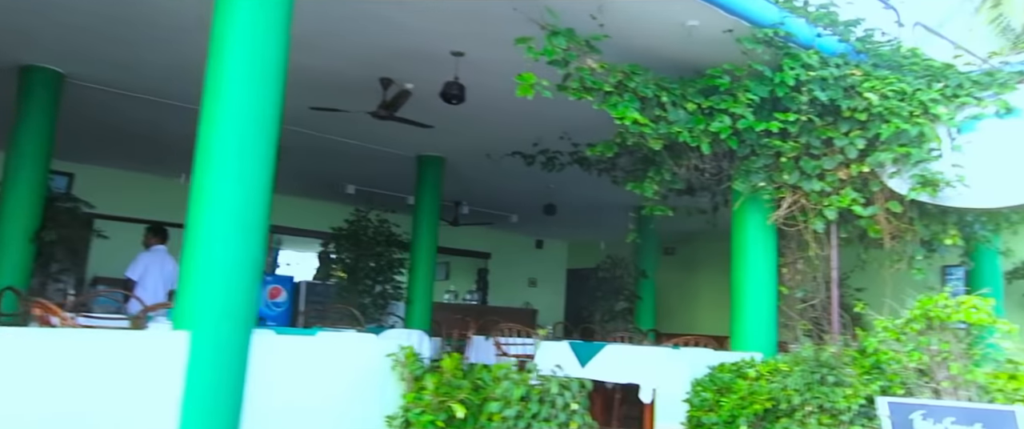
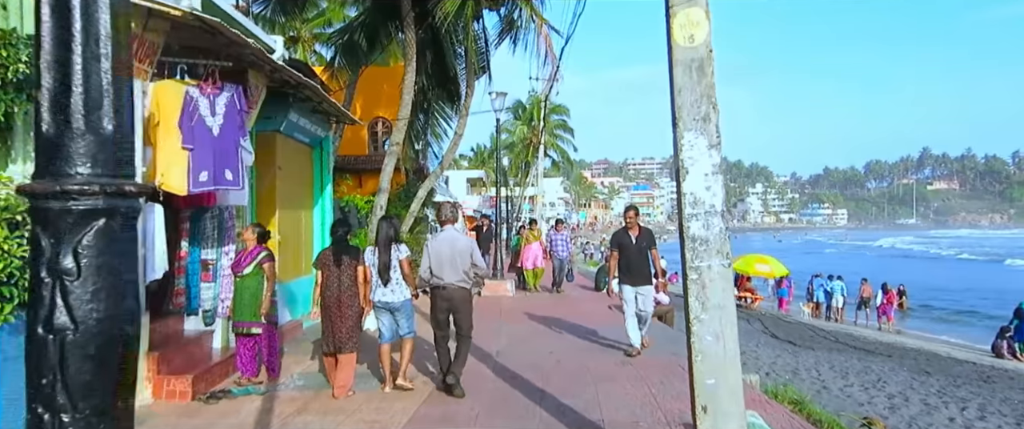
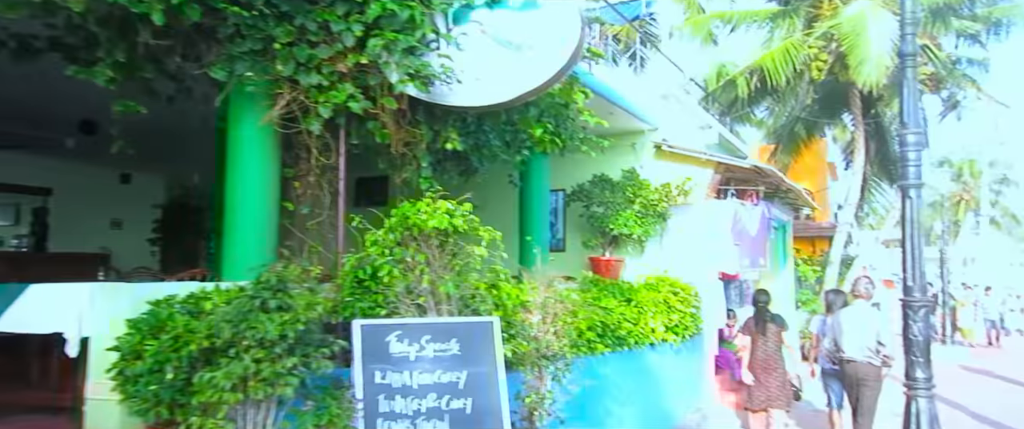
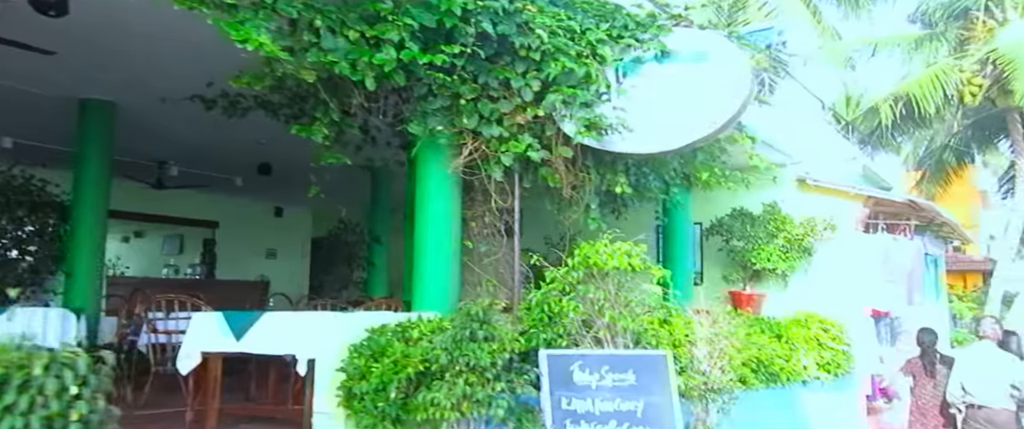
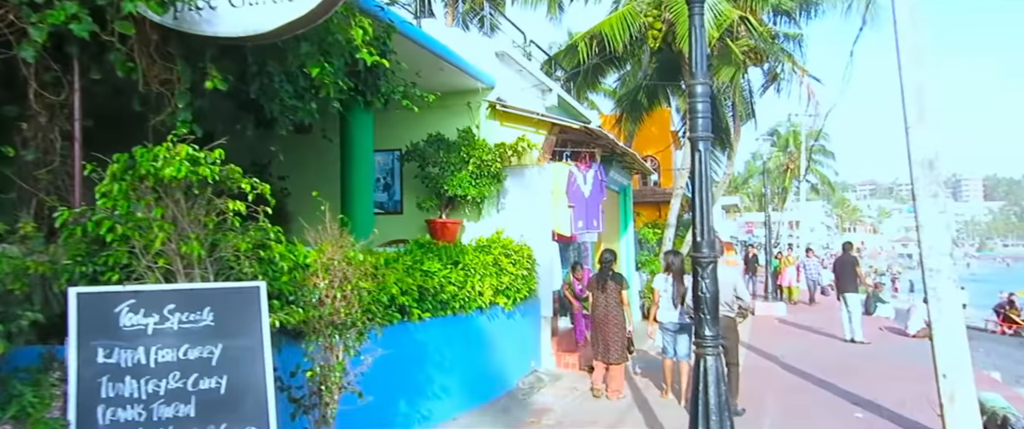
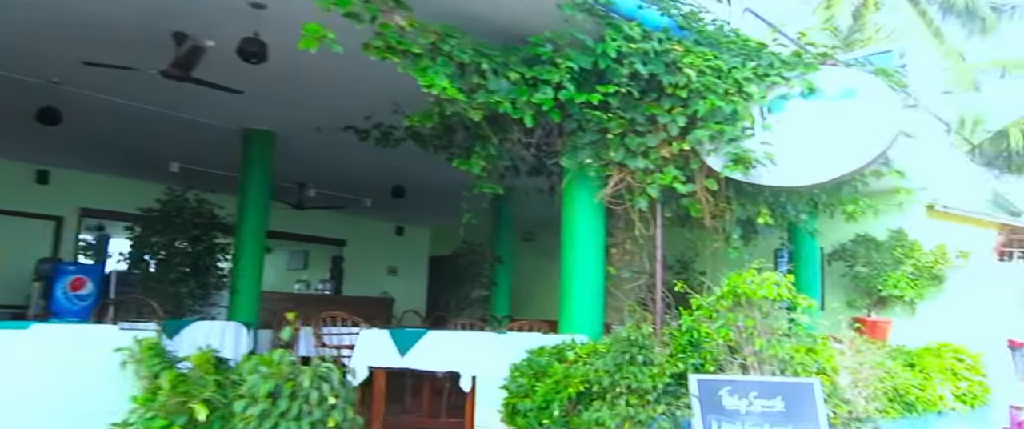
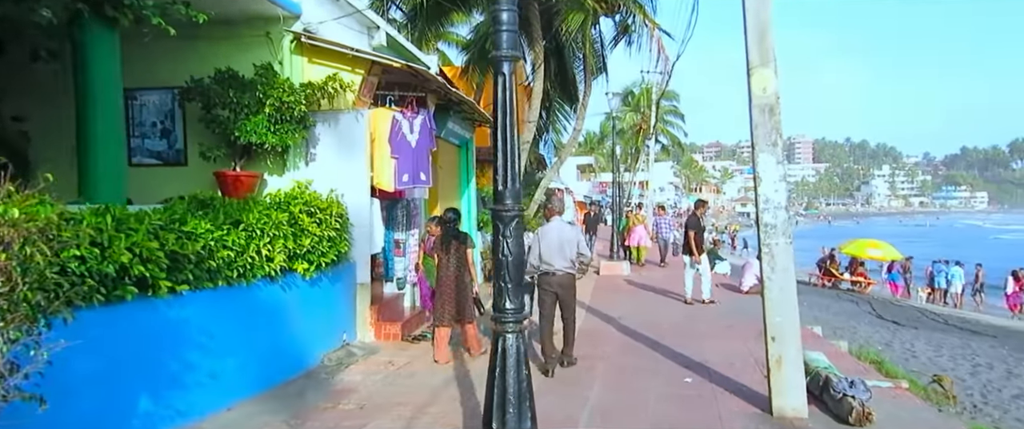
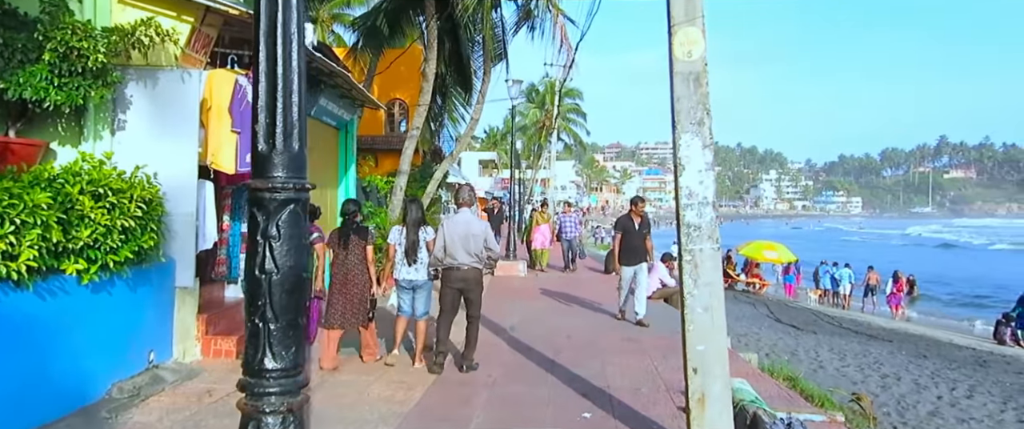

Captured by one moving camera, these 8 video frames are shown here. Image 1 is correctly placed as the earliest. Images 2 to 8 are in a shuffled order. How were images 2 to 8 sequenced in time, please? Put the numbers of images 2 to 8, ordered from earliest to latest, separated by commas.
6, 4, 3, 5, 7, 8, 2
